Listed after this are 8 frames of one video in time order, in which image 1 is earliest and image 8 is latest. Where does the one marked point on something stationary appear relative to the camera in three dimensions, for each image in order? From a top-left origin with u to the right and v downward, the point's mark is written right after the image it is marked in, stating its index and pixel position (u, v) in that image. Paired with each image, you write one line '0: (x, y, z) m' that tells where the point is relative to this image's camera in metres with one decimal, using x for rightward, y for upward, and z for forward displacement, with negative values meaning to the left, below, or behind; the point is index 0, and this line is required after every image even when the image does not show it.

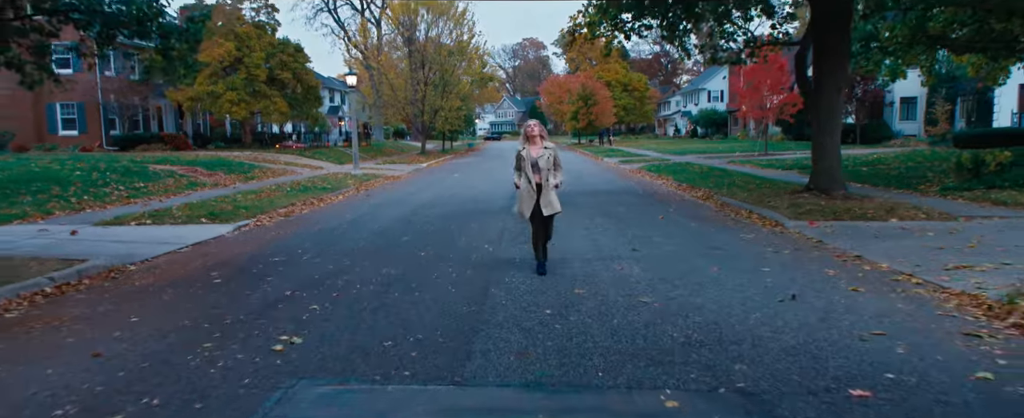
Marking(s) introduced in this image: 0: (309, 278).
0: (-2.3, -0.8, +6.9) m
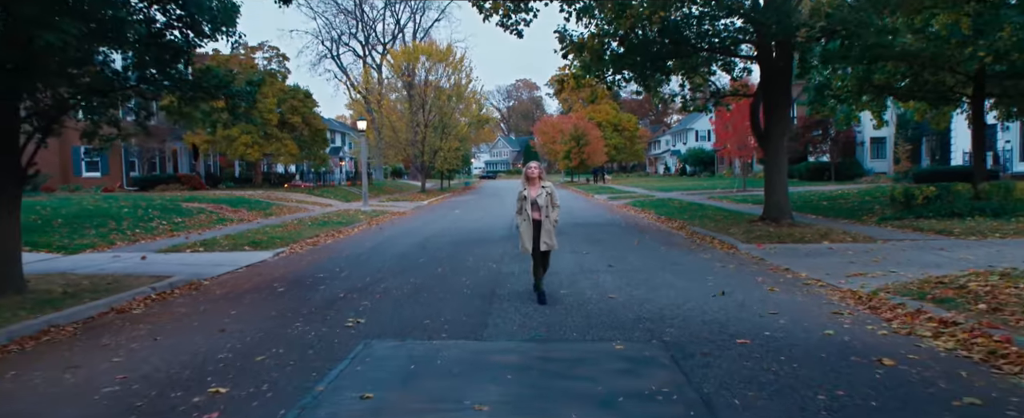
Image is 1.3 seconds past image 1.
0: (-2.3, -1.1, +8.8) m
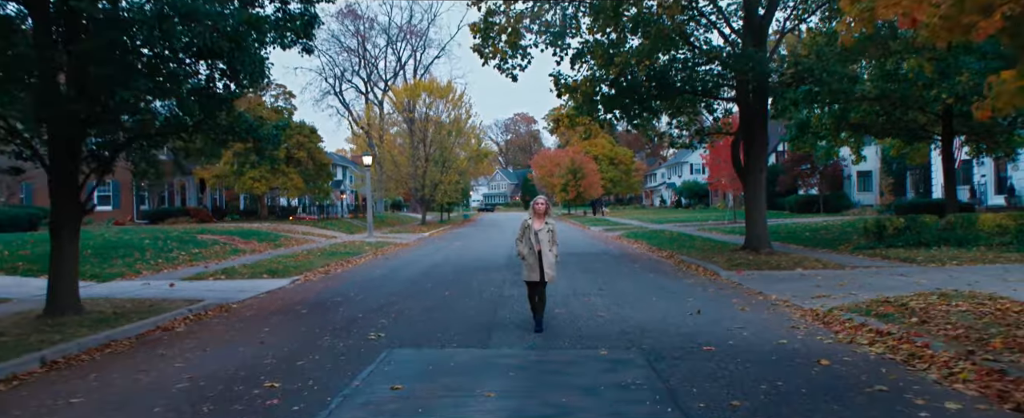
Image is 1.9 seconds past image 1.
0: (-2.3, -1.6, +9.8) m
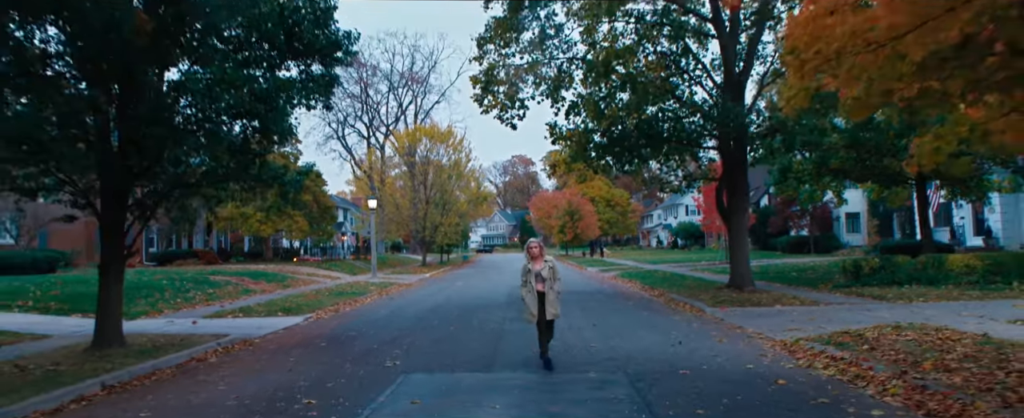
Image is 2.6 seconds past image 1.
0: (-2.3, -2.3, +10.7) m
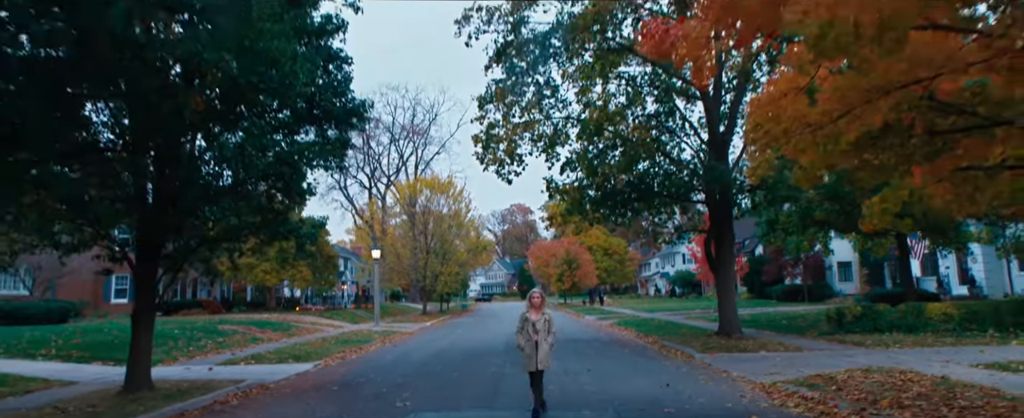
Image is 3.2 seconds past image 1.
0: (-2.3, -3.3, +11.4) m
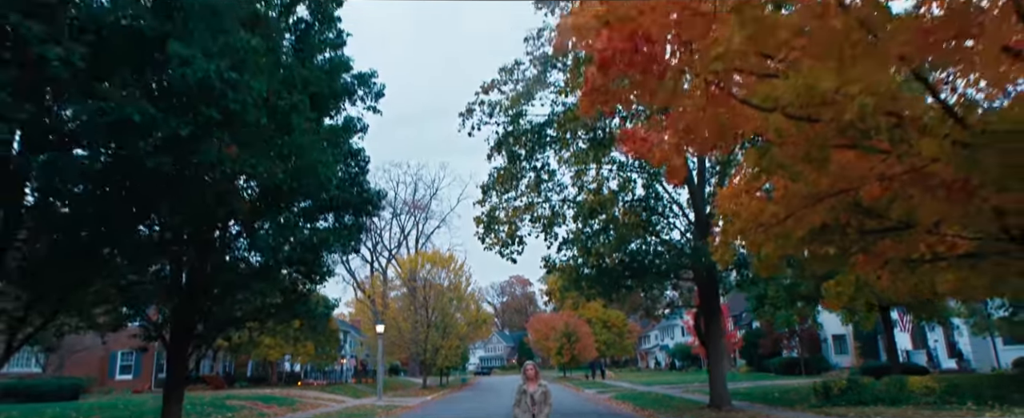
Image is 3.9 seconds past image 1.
0: (-2.2, -4.9, +12.1) m
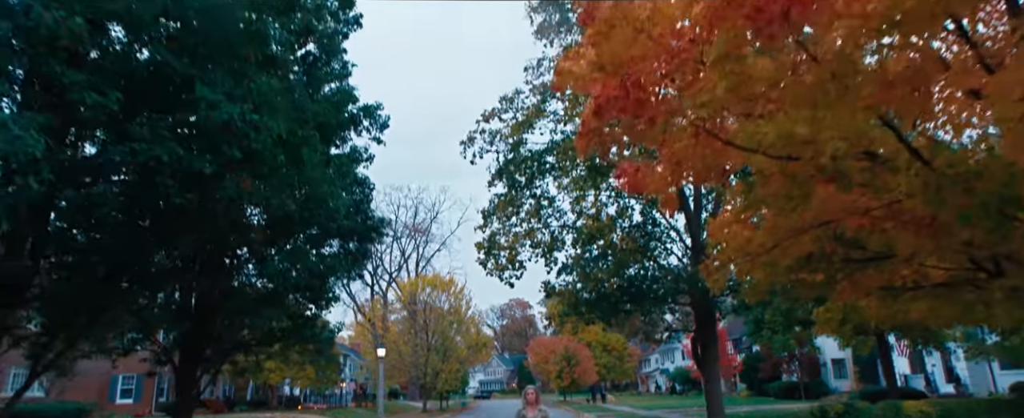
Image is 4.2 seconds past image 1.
0: (-2.2, -5.5, +12.4) m
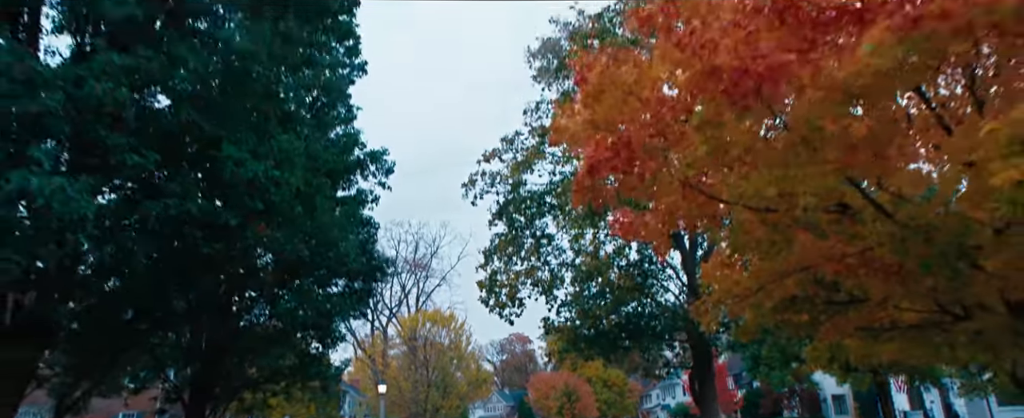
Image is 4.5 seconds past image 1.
0: (-2.2, -6.3, +12.6) m
